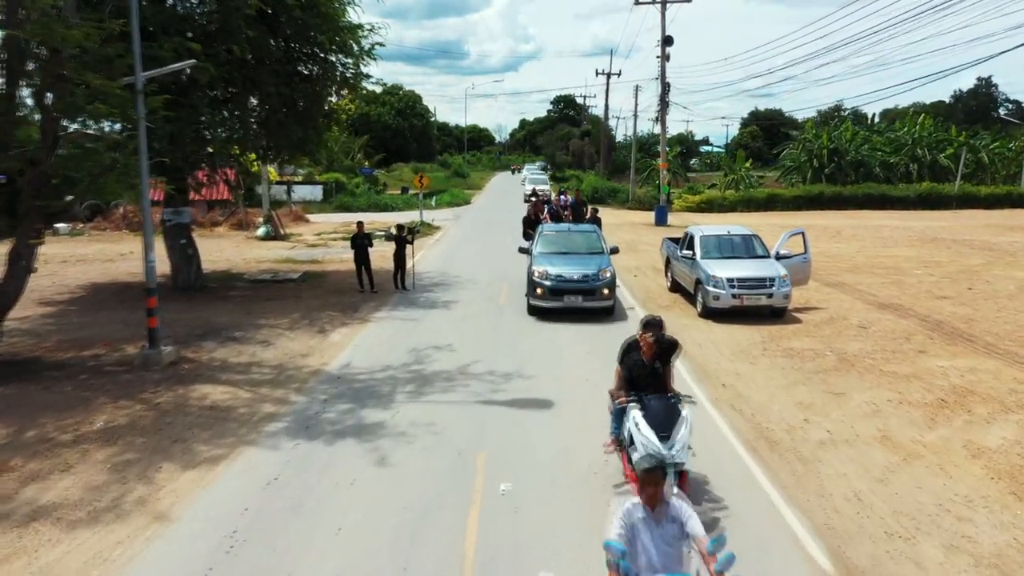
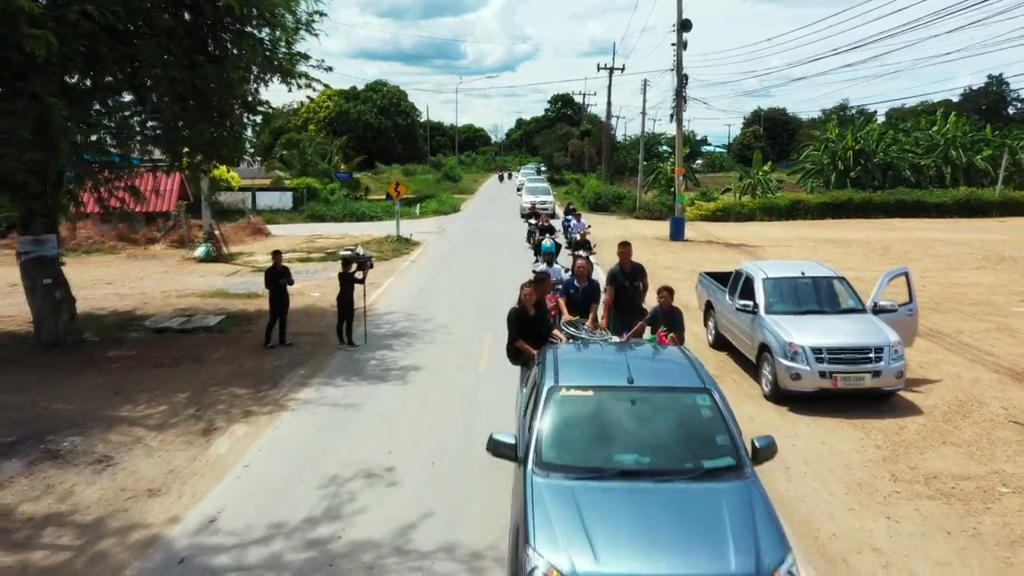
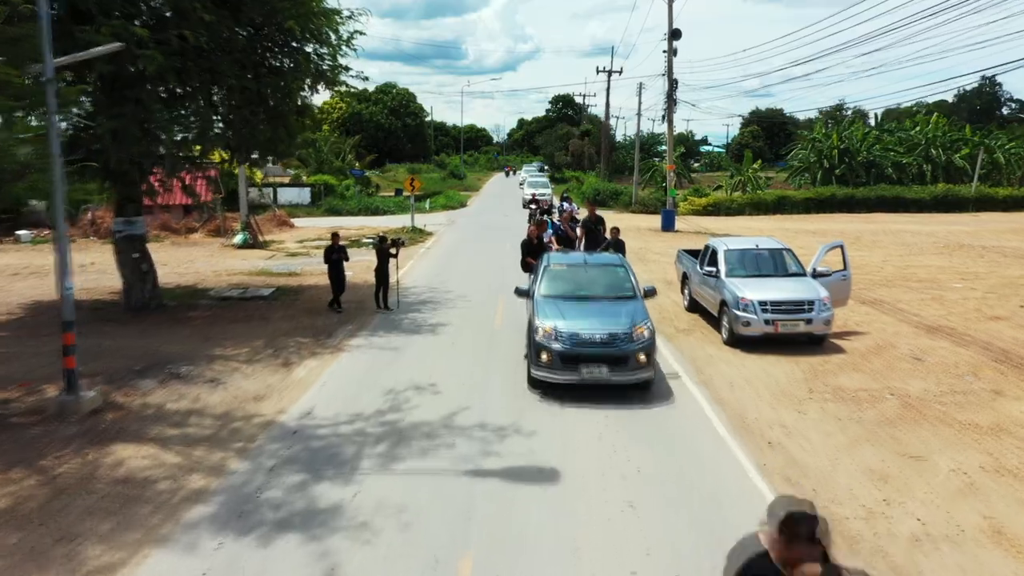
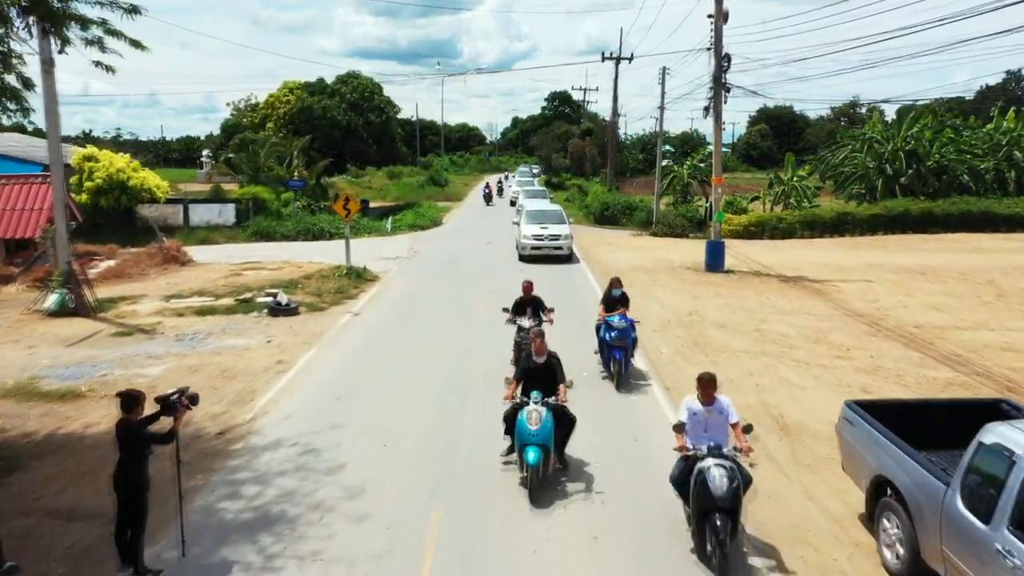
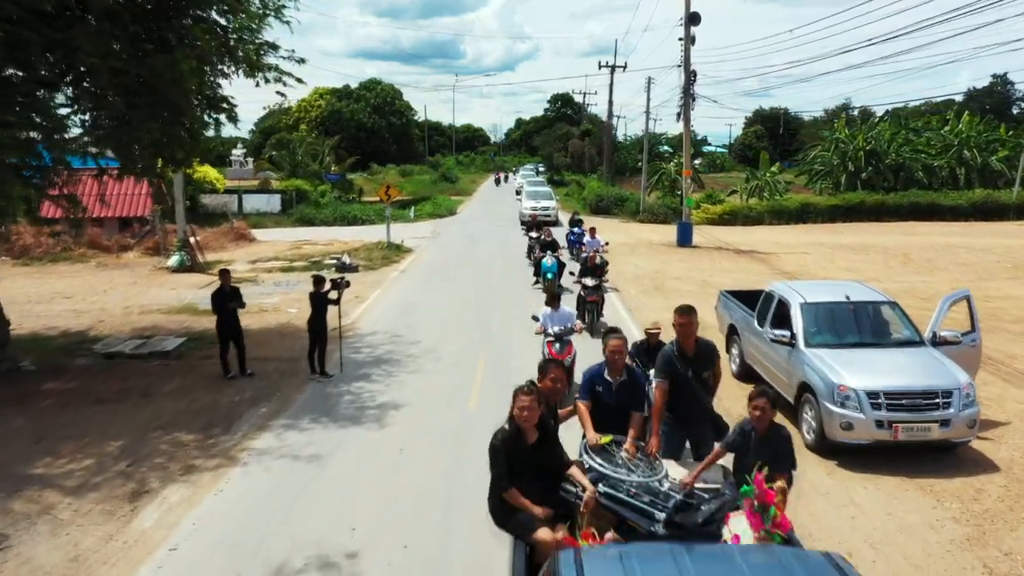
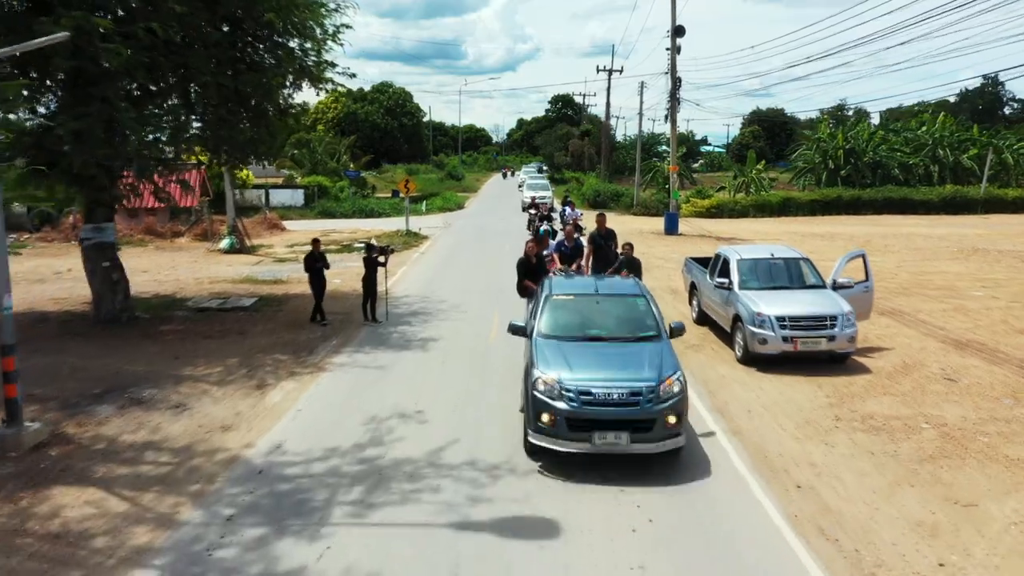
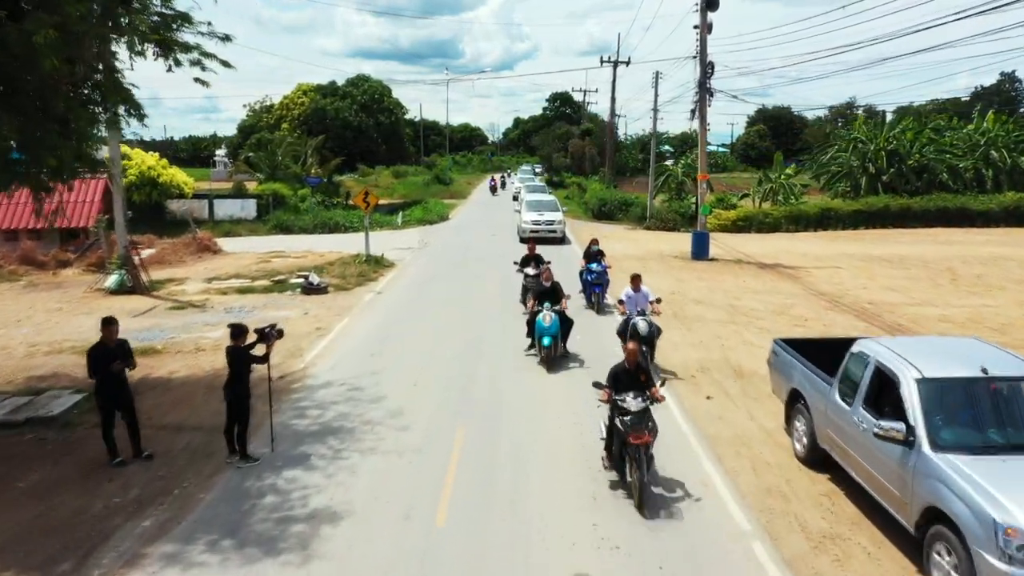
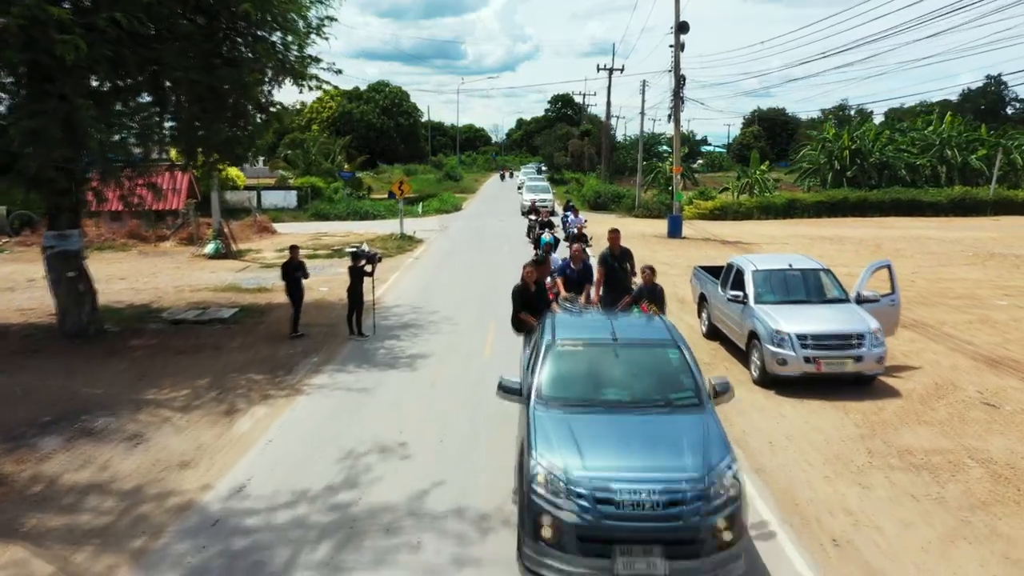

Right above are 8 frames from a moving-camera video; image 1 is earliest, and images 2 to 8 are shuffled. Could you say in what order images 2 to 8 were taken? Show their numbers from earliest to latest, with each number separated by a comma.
3, 6, 8, 2, 5, 7, 4
